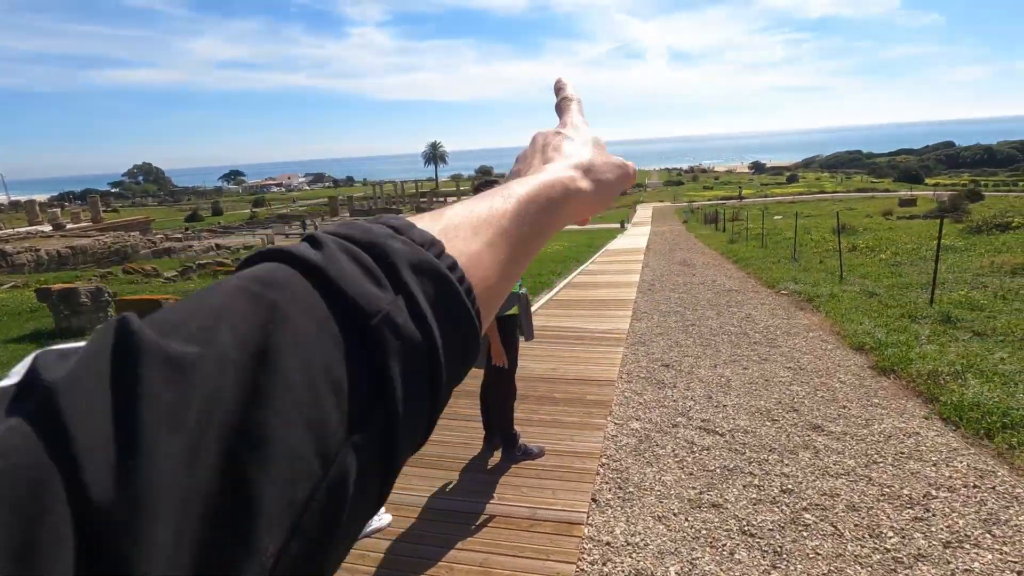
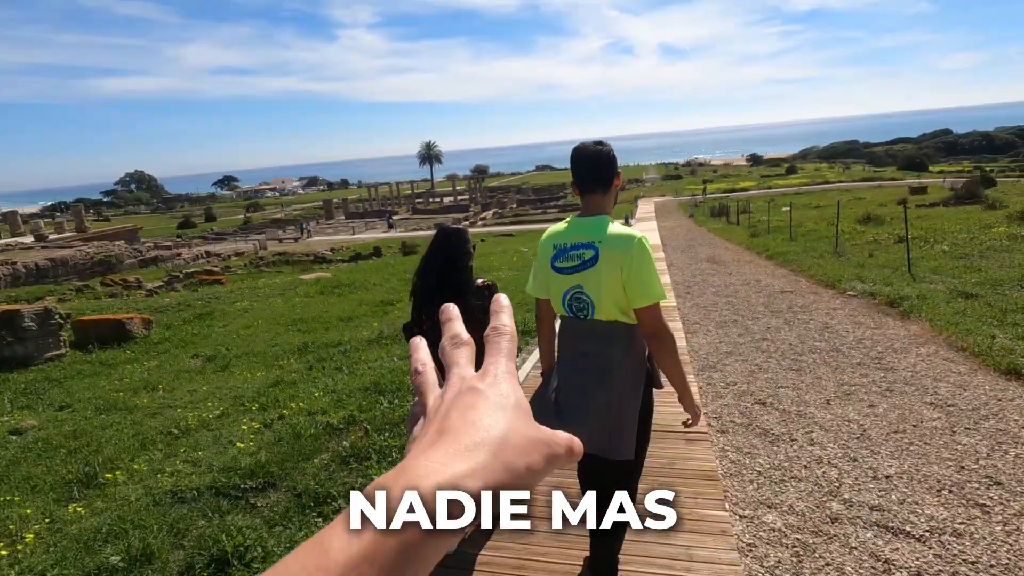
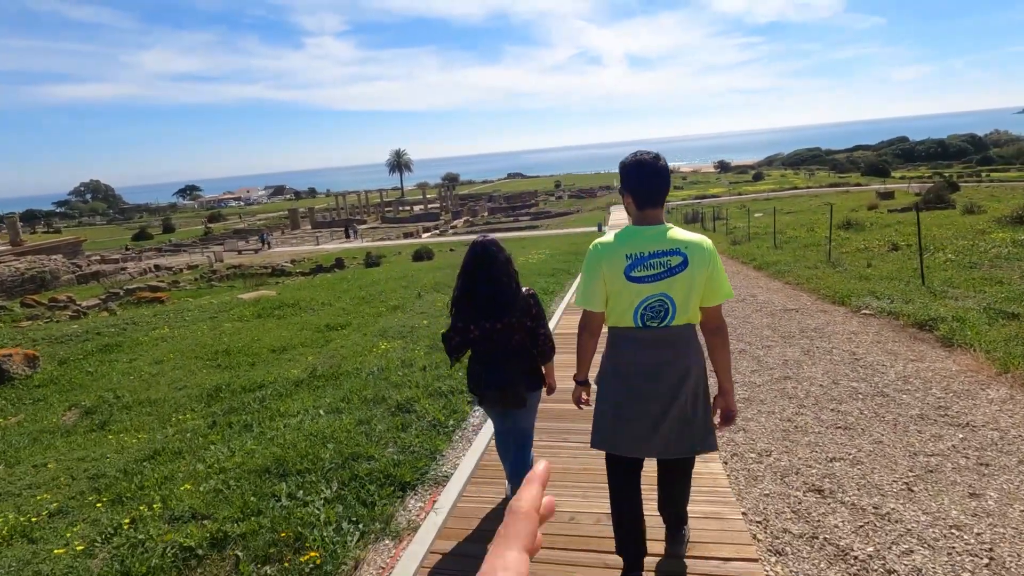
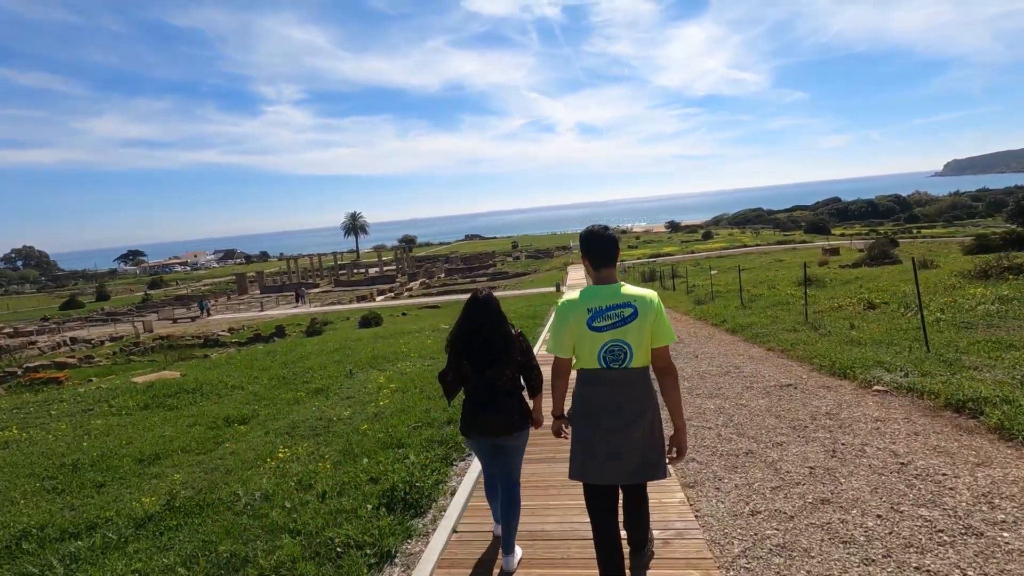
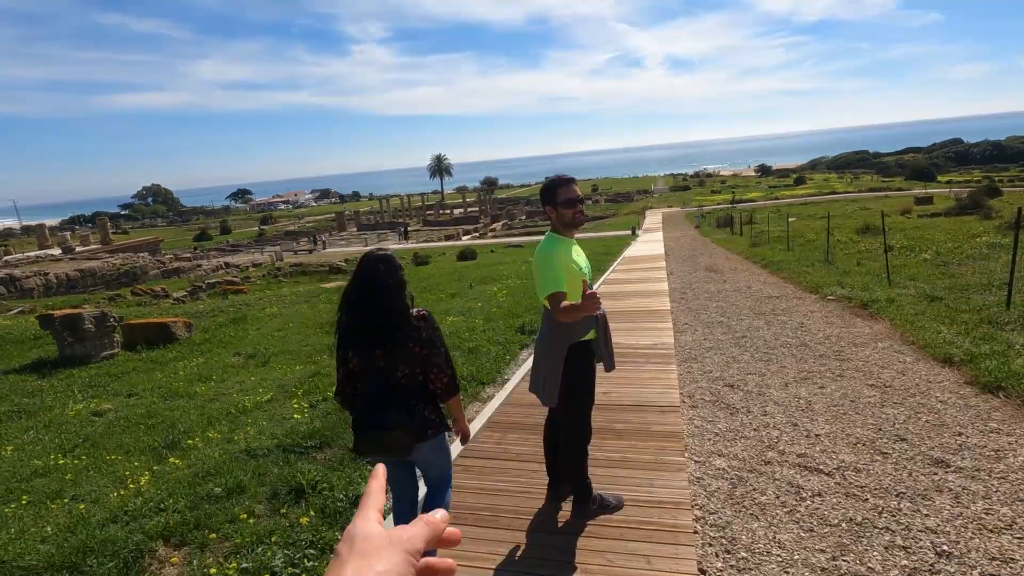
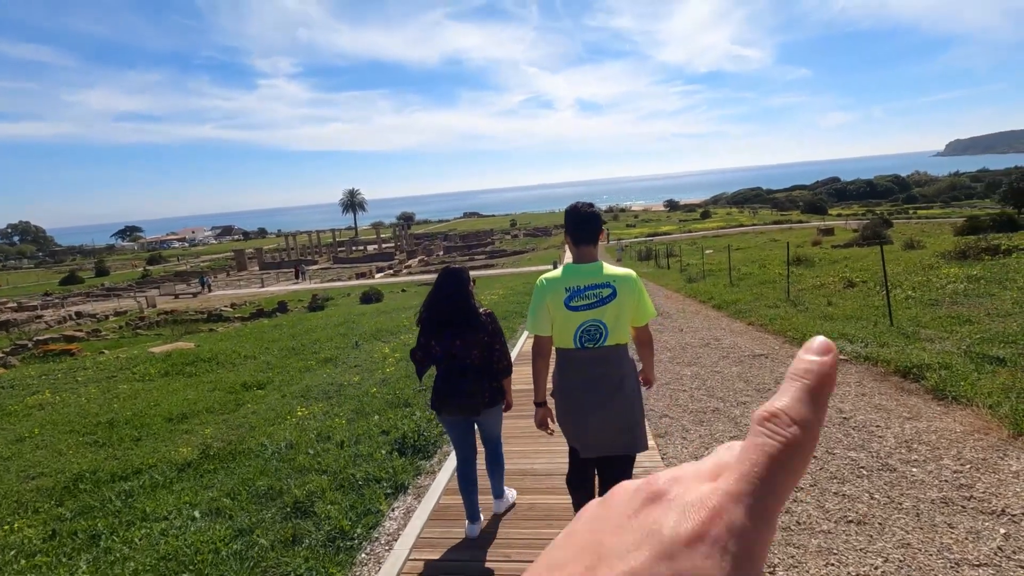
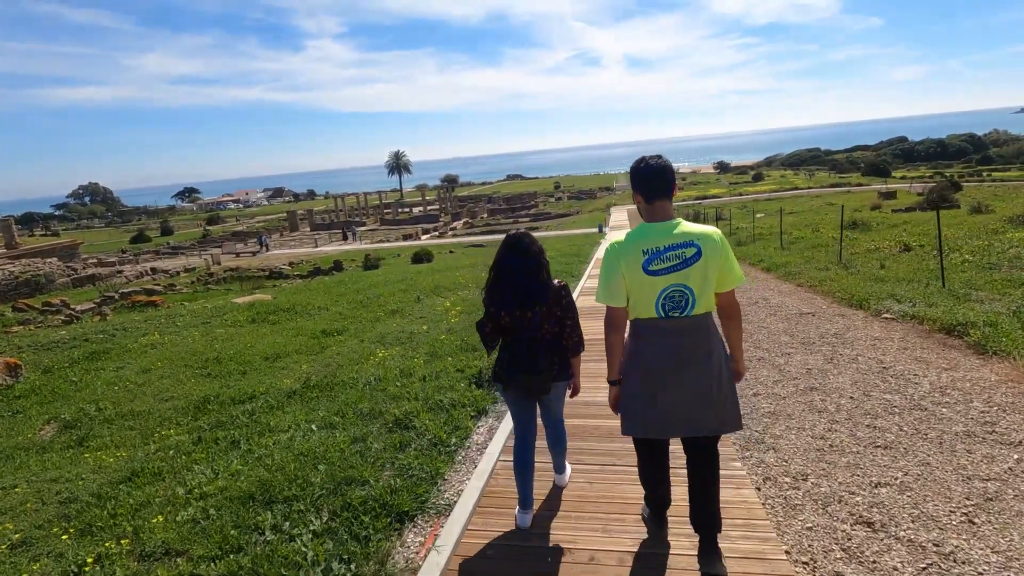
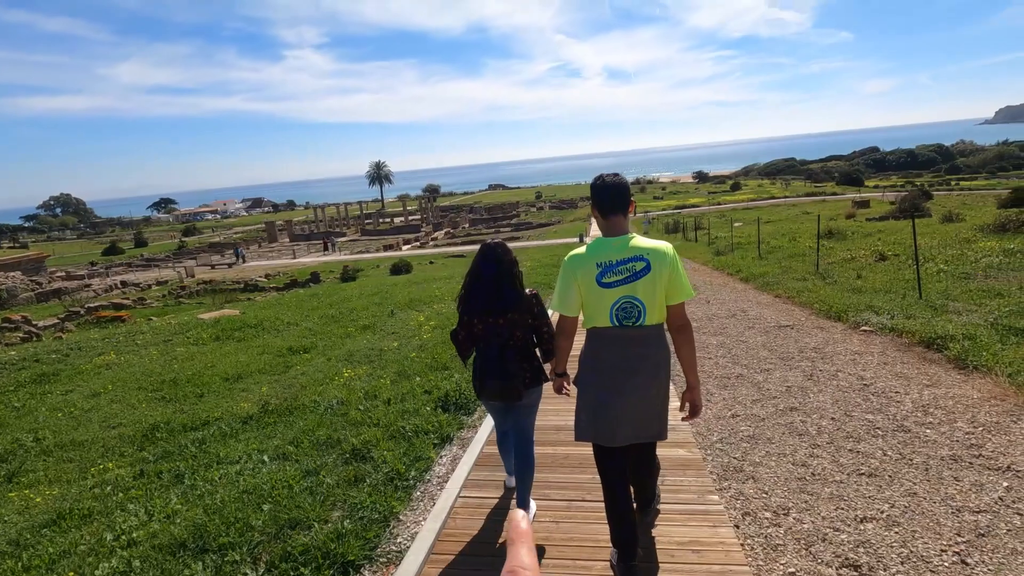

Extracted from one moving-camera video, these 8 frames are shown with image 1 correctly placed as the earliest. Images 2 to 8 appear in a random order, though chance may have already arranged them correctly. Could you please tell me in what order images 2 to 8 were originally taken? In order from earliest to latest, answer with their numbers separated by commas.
5, 2, 3, 7, 8, 6, 4
